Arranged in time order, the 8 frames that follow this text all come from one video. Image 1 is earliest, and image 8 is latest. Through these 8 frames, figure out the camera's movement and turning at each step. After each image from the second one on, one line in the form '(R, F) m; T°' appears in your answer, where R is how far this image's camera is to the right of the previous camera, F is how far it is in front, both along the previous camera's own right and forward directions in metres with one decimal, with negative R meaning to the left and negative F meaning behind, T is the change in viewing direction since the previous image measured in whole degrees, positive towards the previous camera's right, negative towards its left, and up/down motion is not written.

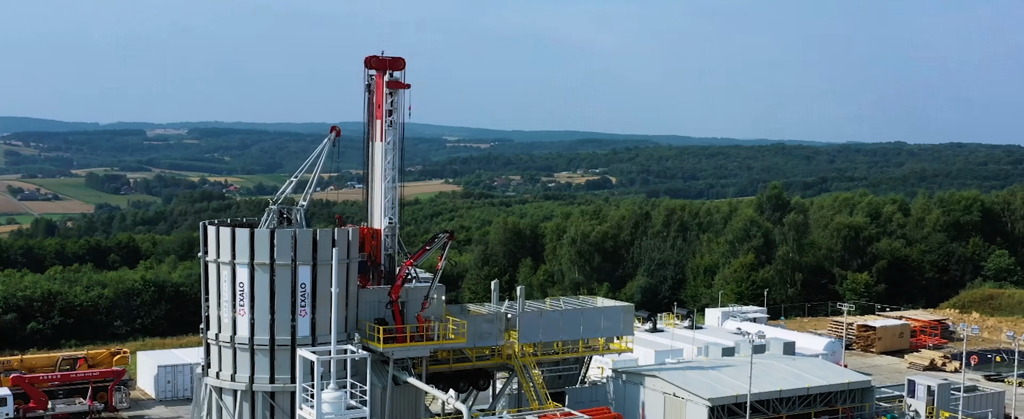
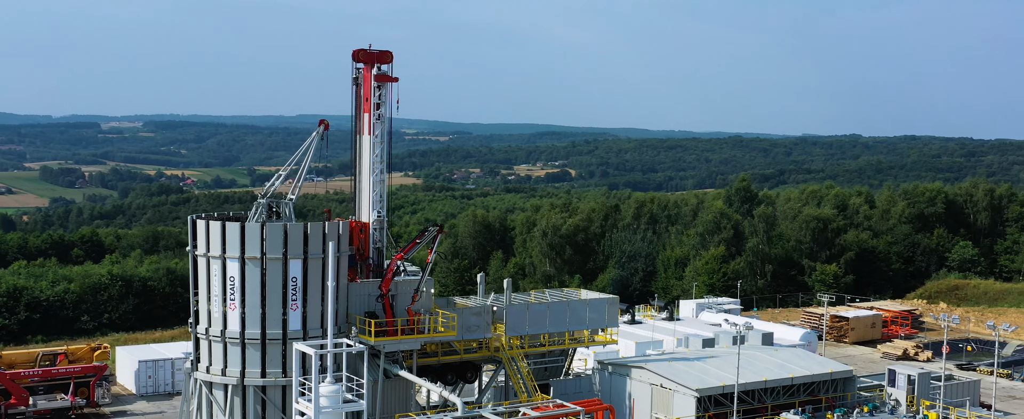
(-1.0, -0.1) m; +2°
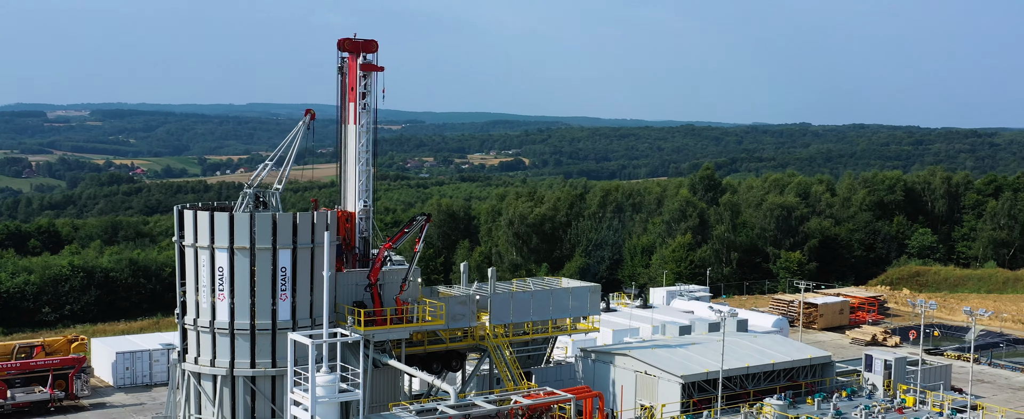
(-1.1, -0.1) m; +2°
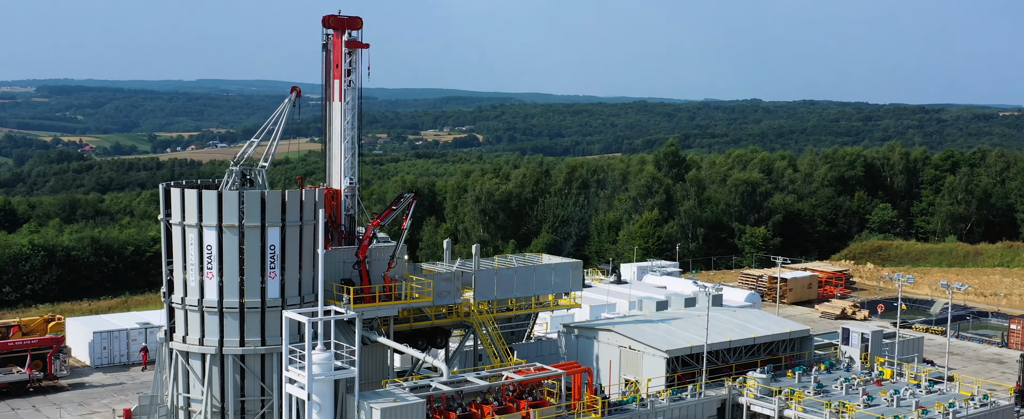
(-1.1, -0.1) m; +2°
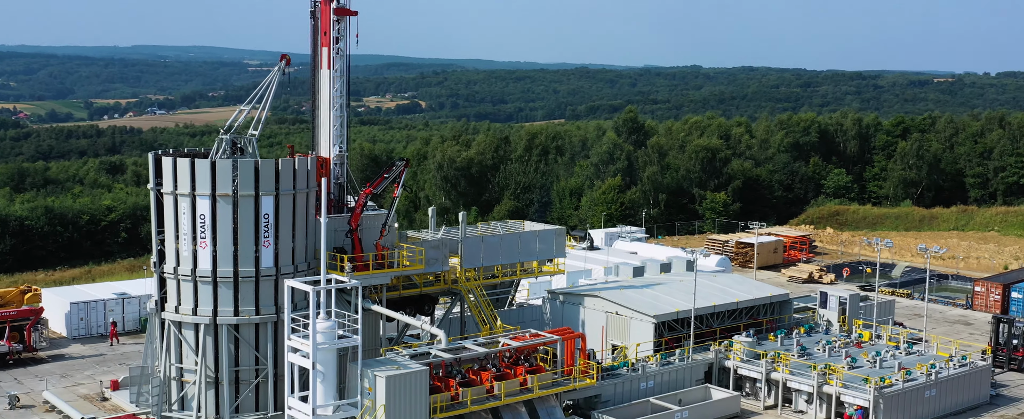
(-1.6, -0.1) m; +3°
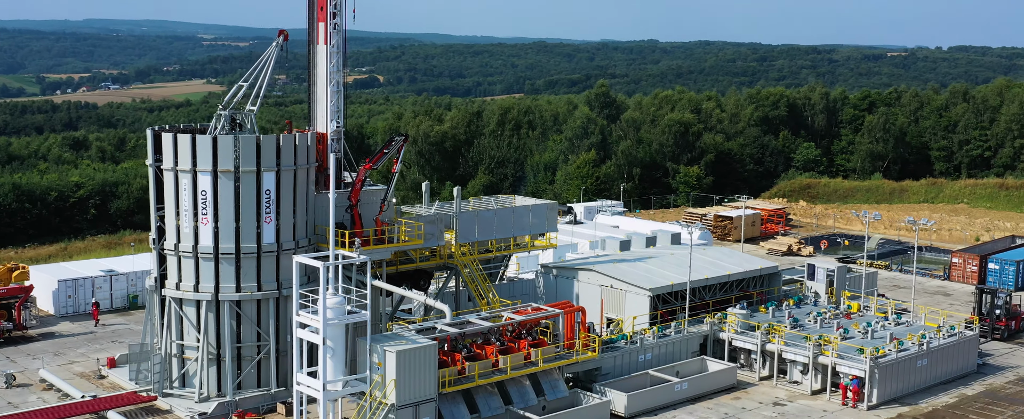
(-1.3, -0.1) m; +2°
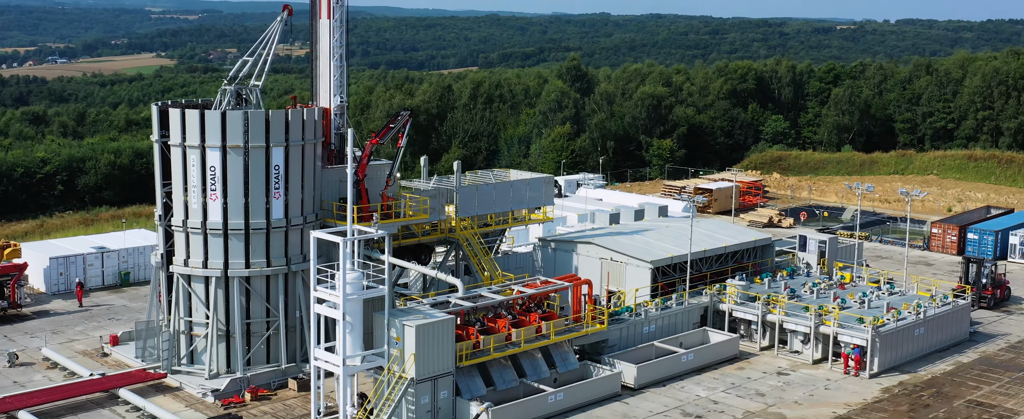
(-1.7, -0.1) m; +3°
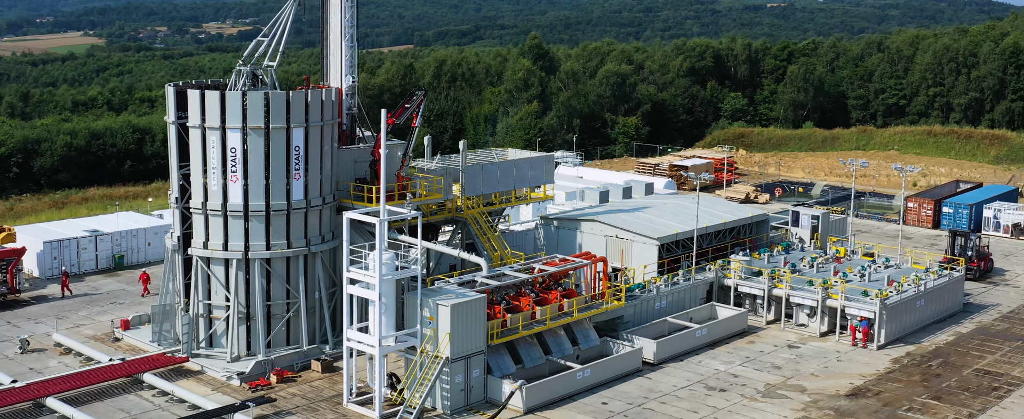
(-2.5, -0.1) m; +4°
